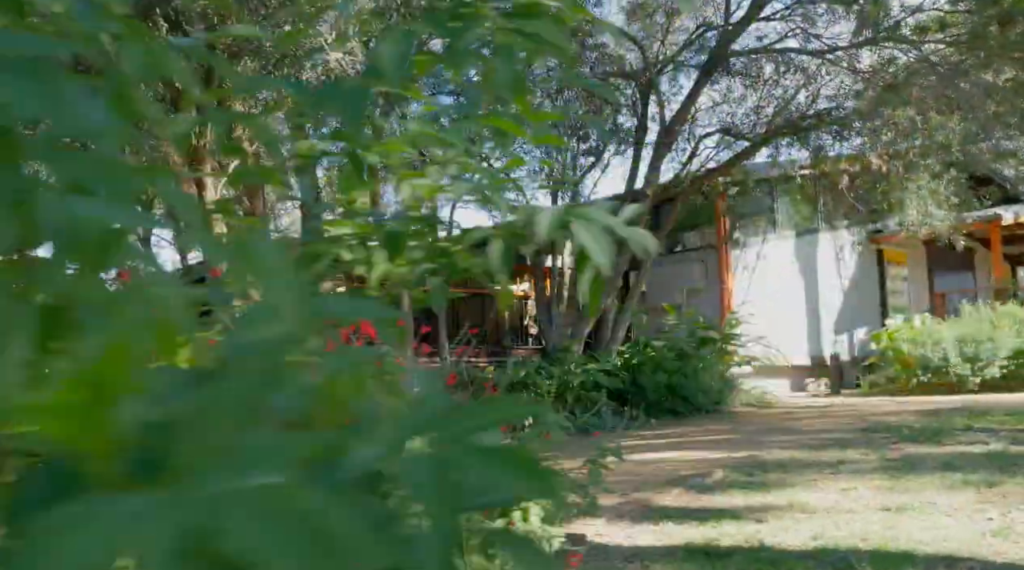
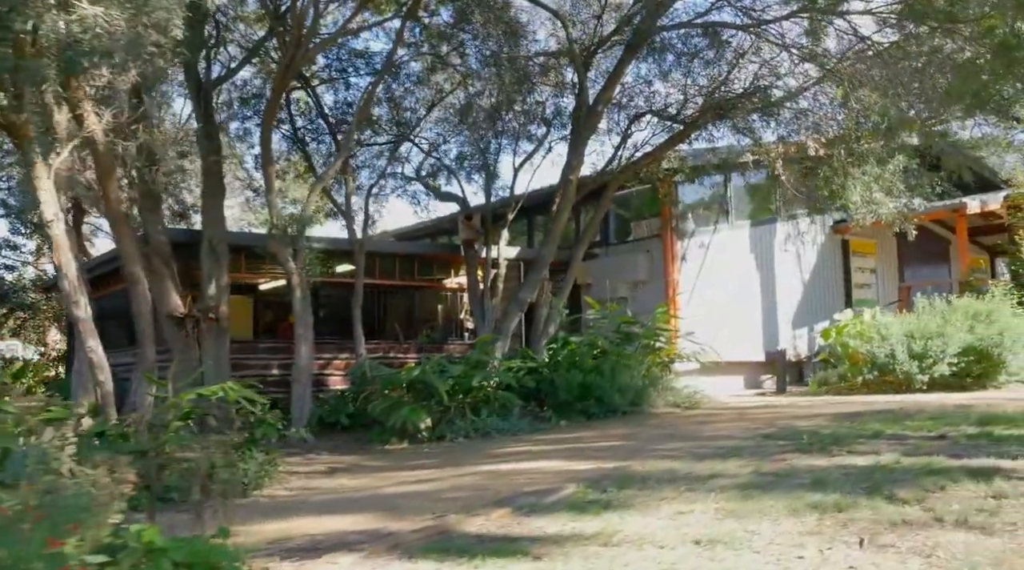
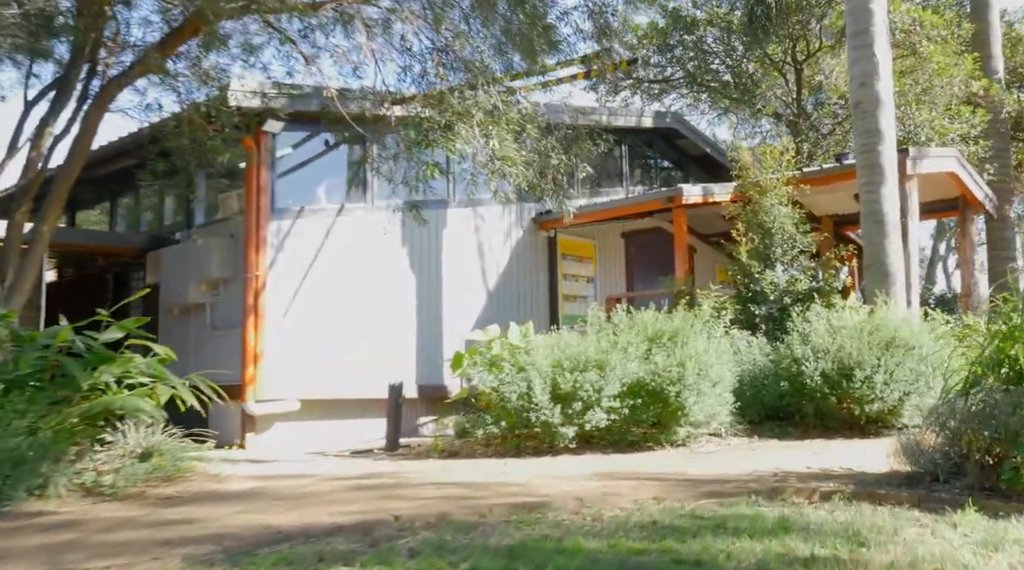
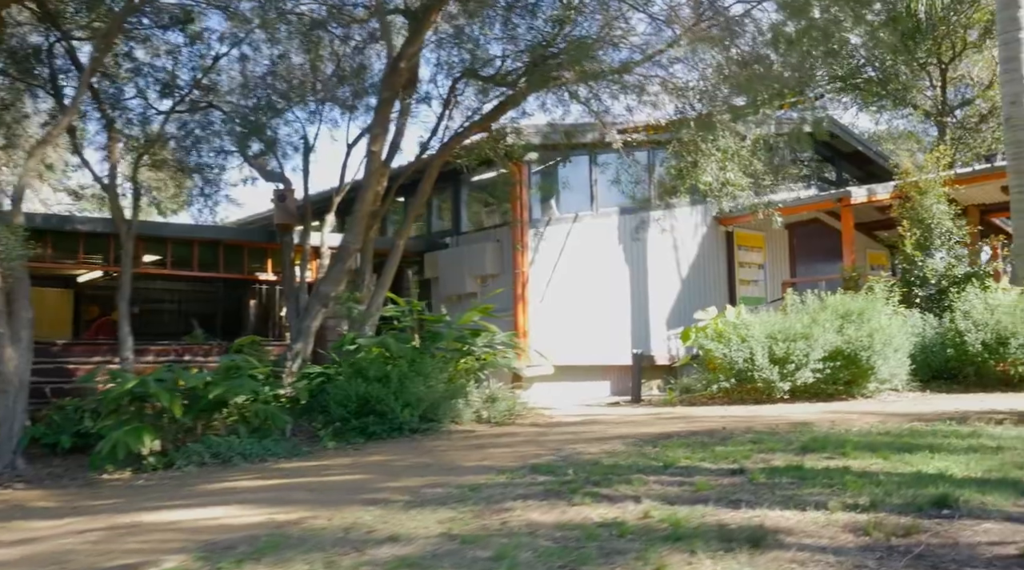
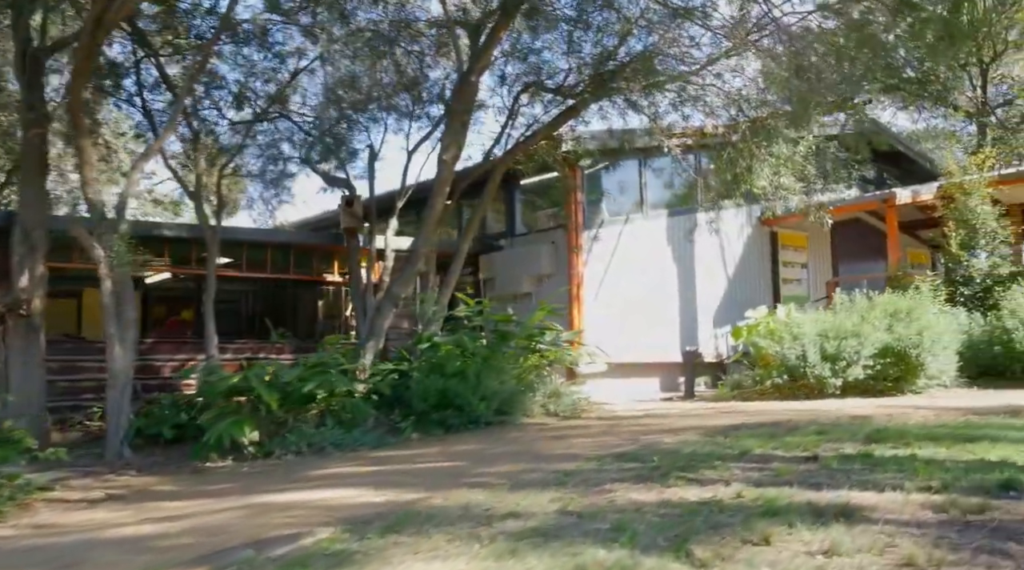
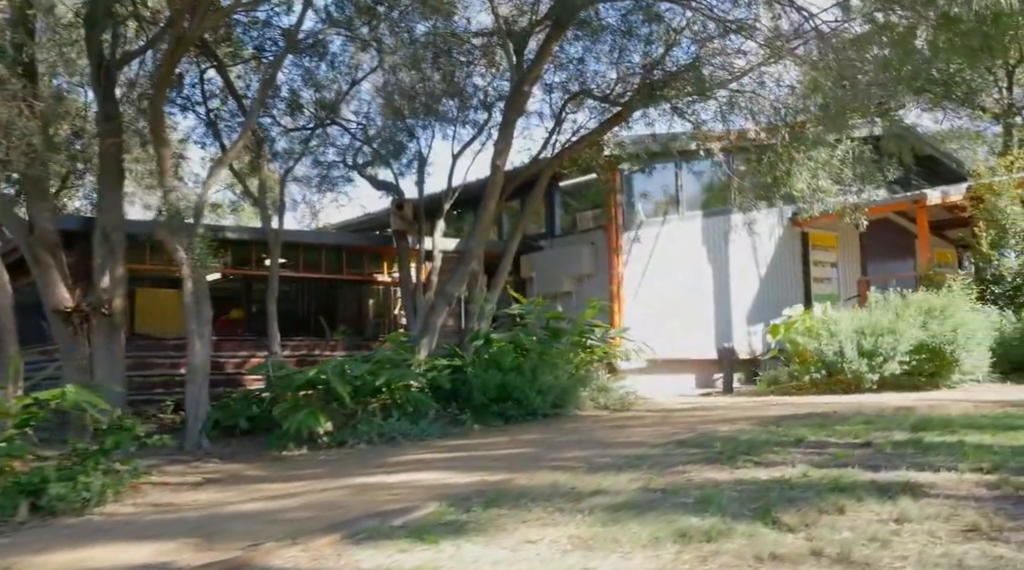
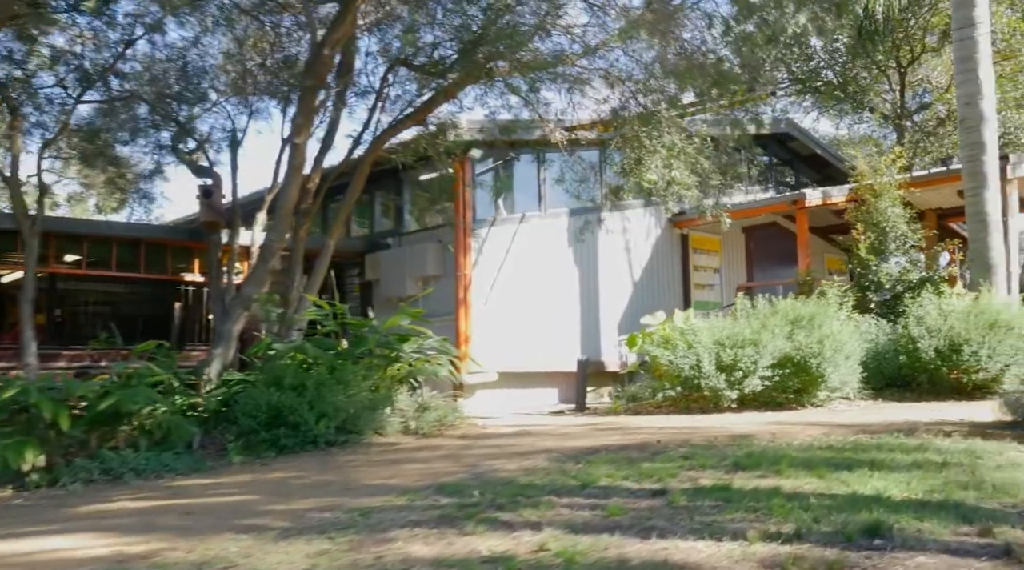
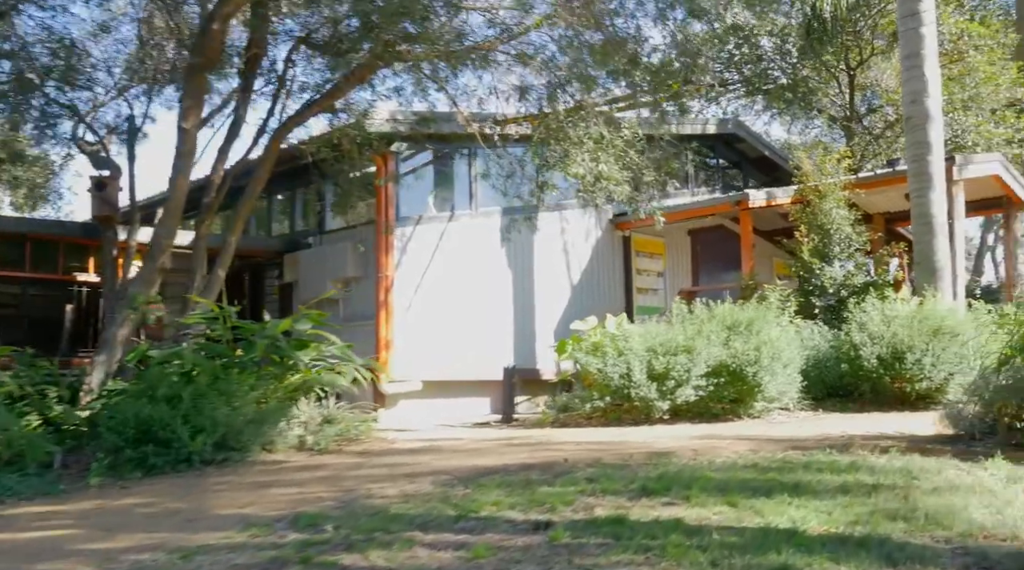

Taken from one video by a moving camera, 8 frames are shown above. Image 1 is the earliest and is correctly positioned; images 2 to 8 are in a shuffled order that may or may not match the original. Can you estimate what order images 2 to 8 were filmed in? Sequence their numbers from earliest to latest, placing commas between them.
2, 6, 5, 4, 7, 8, 3
